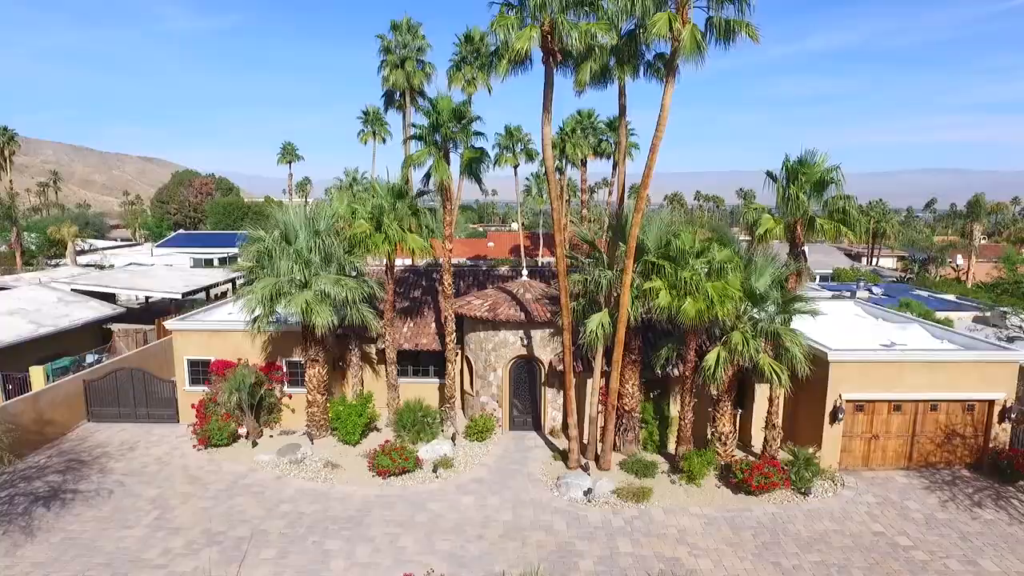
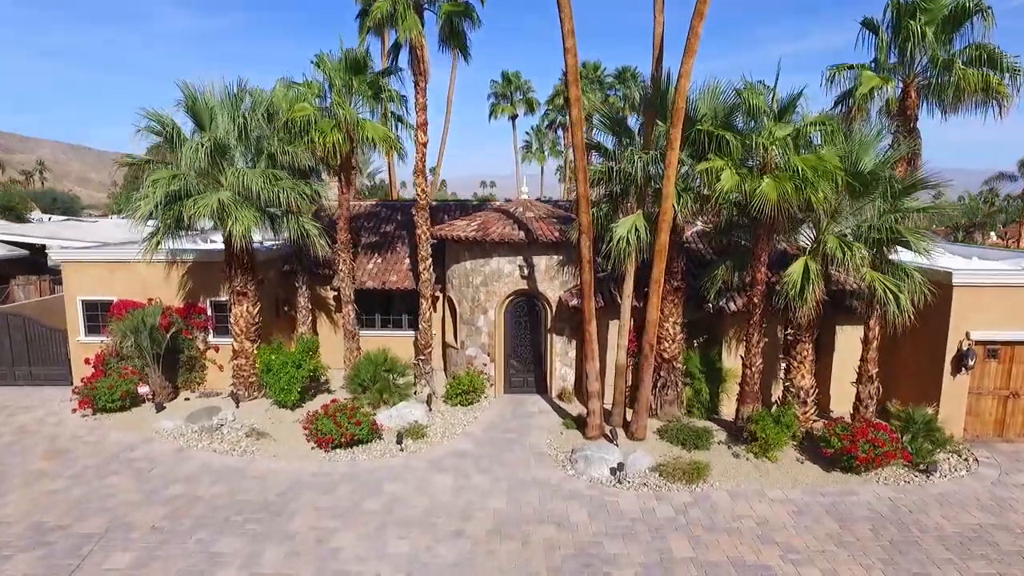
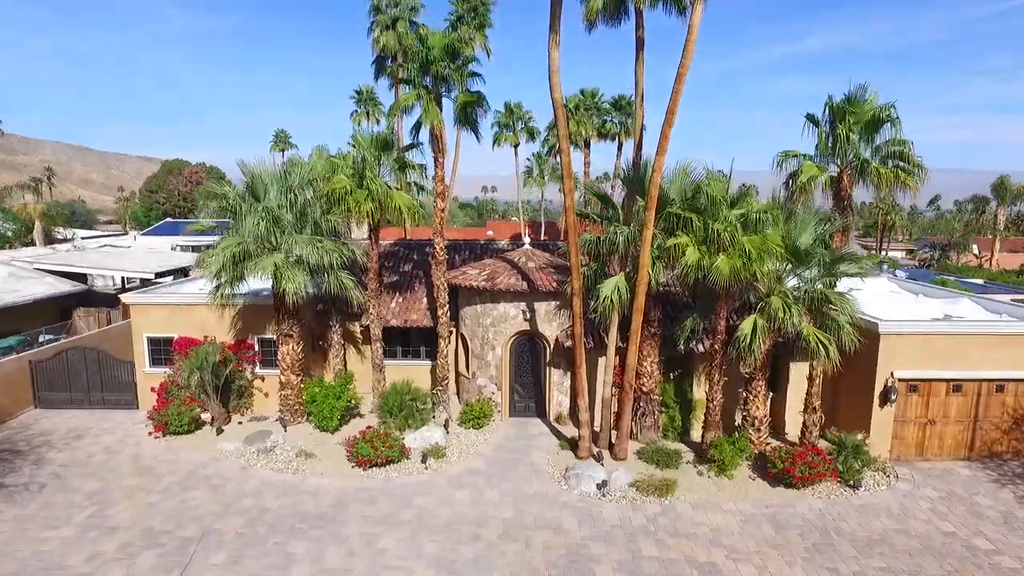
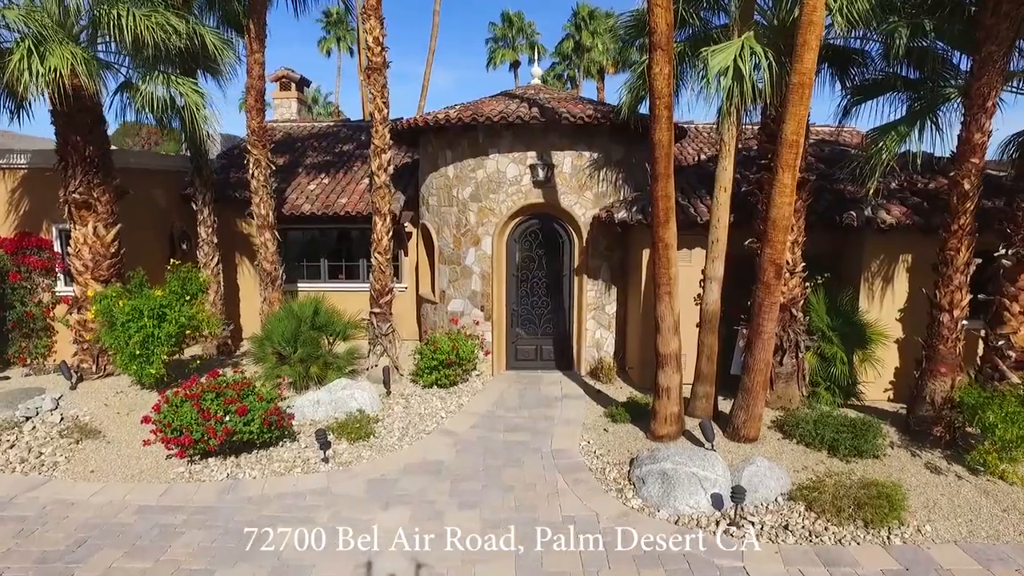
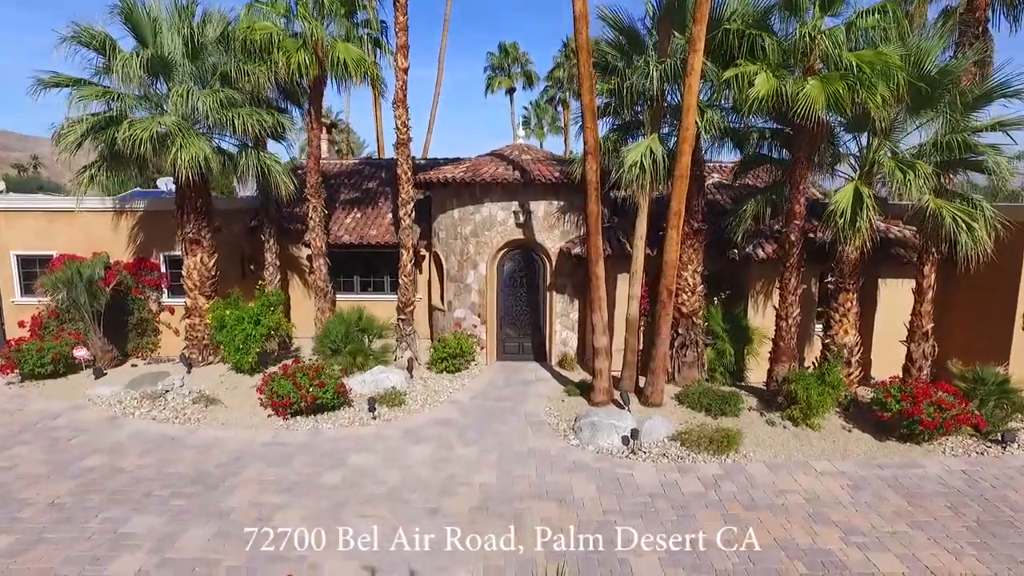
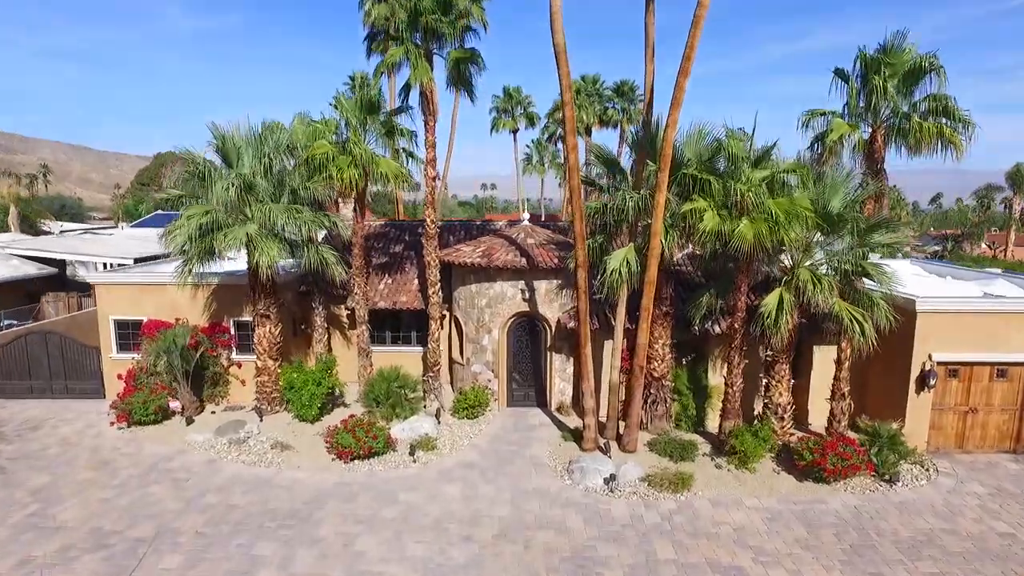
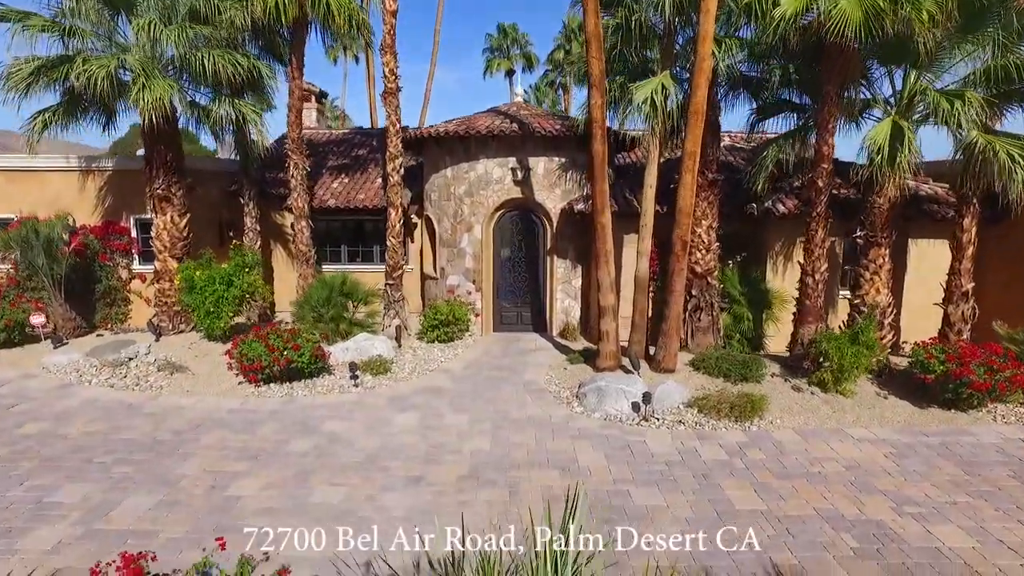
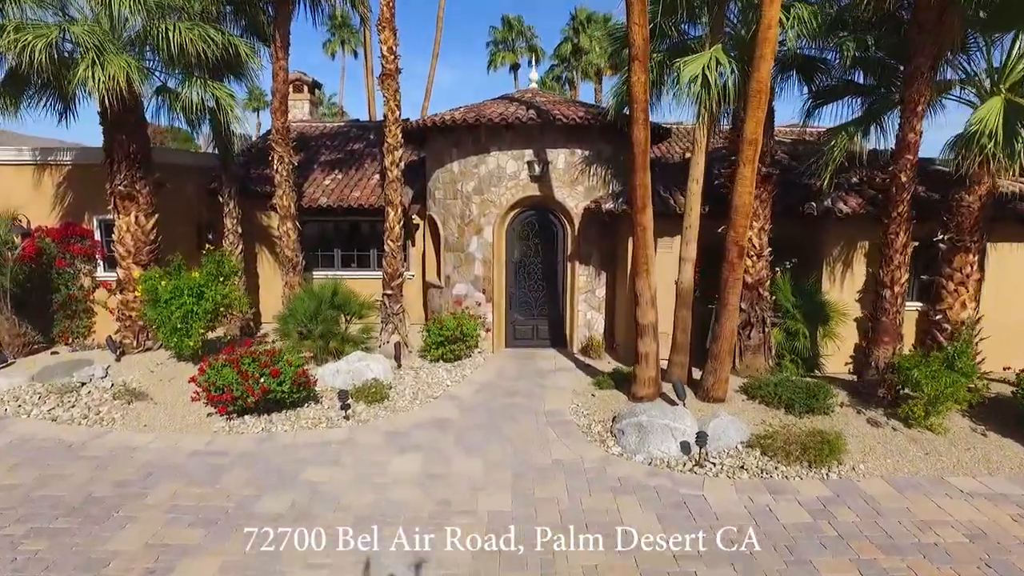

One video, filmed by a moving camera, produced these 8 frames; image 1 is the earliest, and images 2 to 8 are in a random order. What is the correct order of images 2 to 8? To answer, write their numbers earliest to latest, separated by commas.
3, 6, 2, 5, 7, 8, 4
